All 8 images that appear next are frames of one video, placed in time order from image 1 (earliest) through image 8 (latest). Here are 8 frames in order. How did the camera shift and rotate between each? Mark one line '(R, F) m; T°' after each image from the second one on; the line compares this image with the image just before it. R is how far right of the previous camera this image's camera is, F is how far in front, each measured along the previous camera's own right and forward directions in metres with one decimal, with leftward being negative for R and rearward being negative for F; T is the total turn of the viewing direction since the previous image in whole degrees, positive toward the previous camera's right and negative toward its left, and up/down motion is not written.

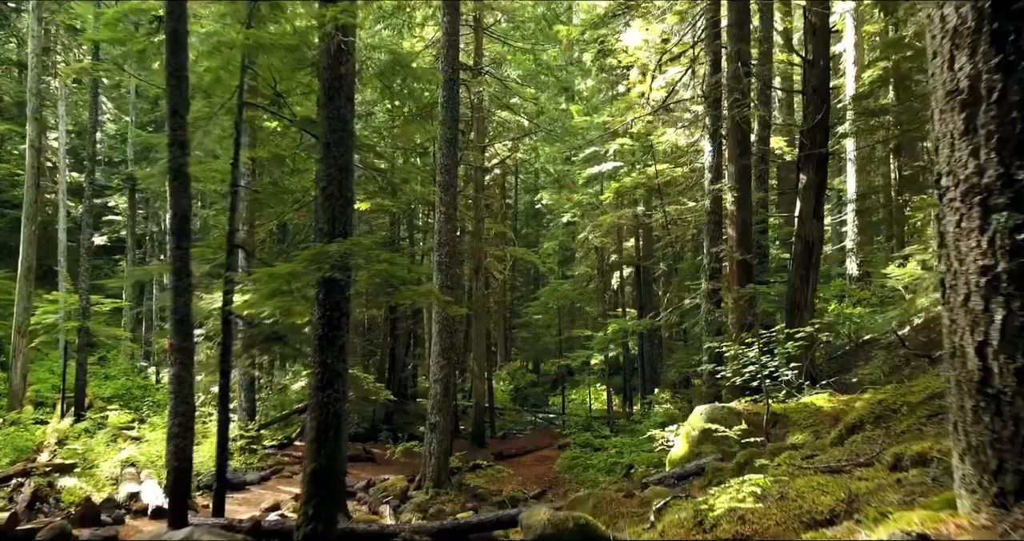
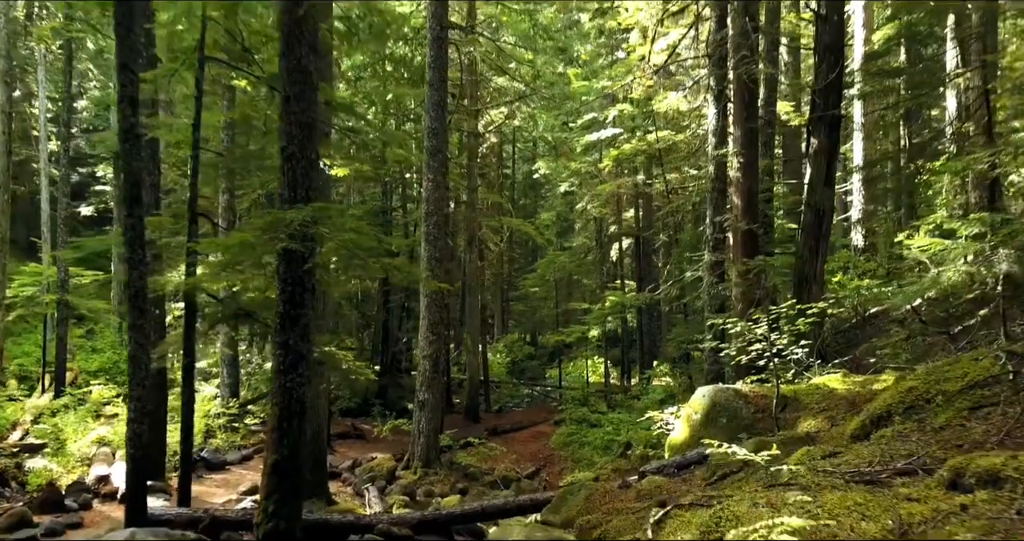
(+0.1, +0.7) m; 0°
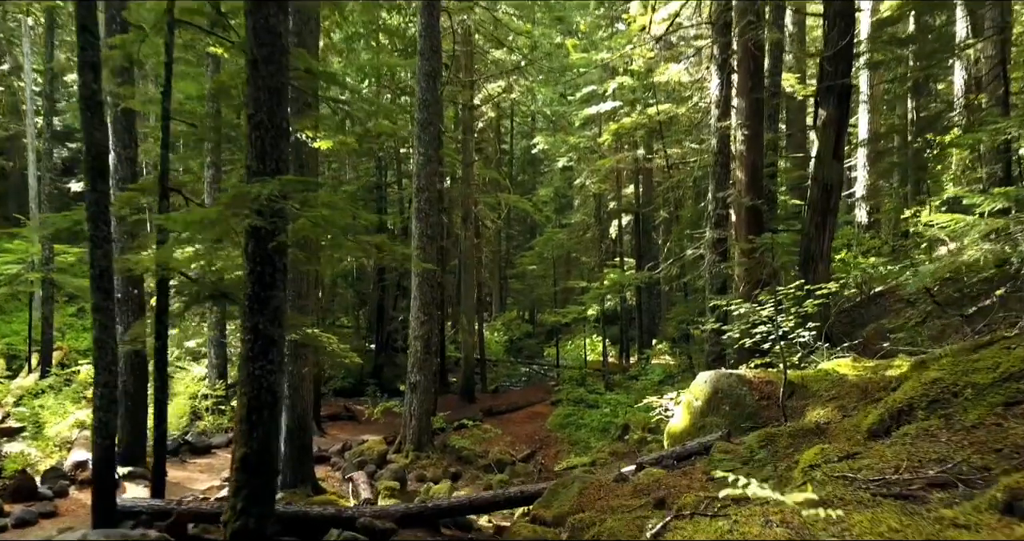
(+0.1, +0.4) m; 0°
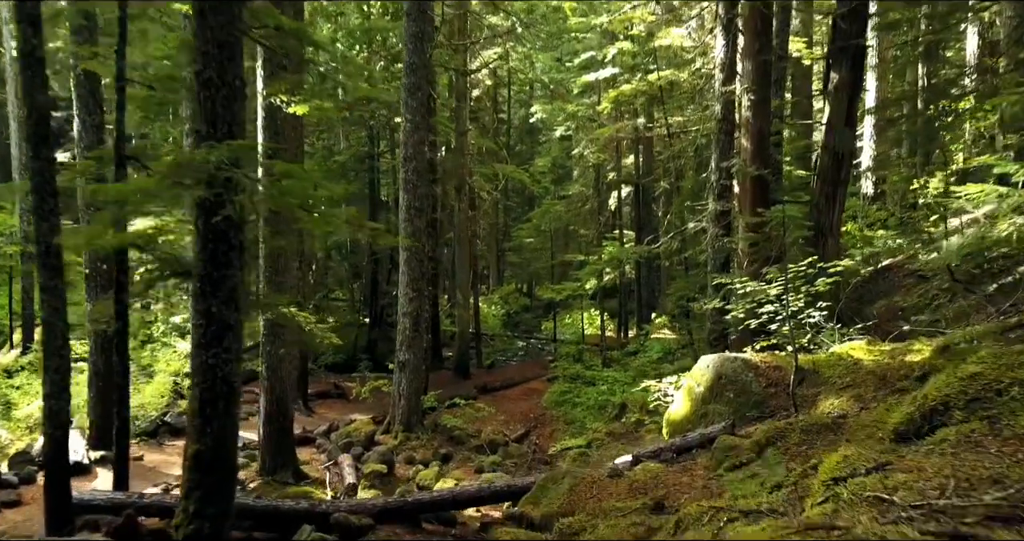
(+0.1, +0.5) m; 0°
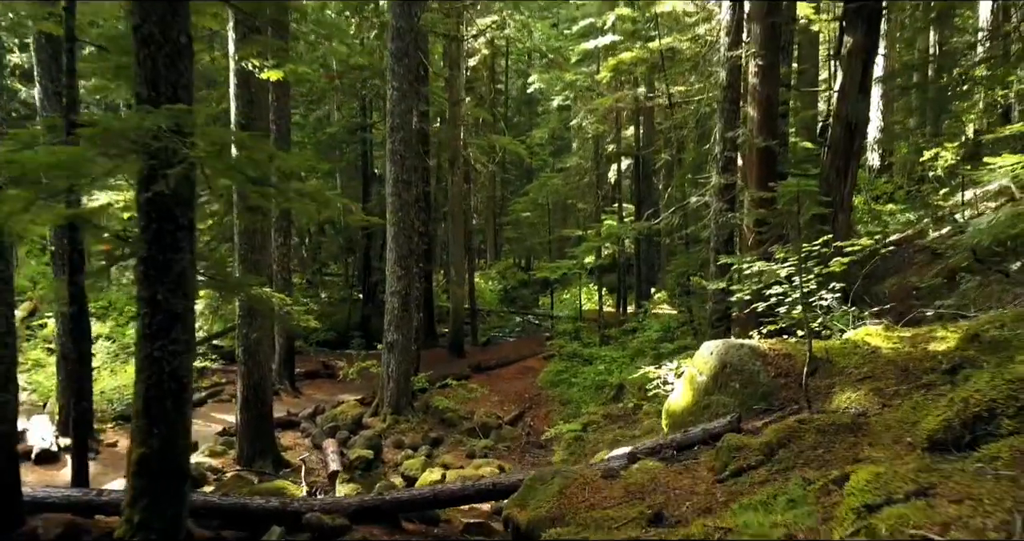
(+0.1, +0.5) m; 0°
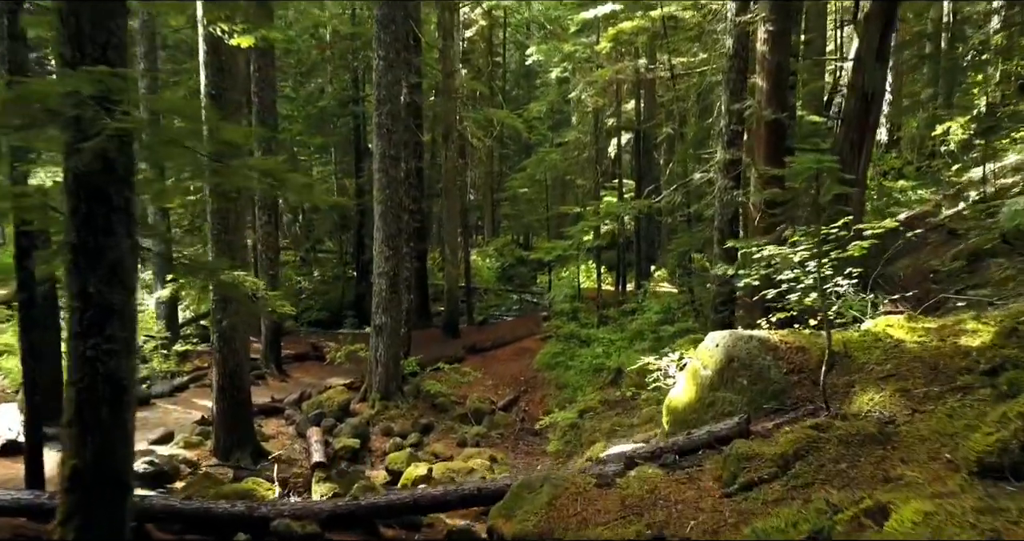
(+0.1, +0.5) m; 0°
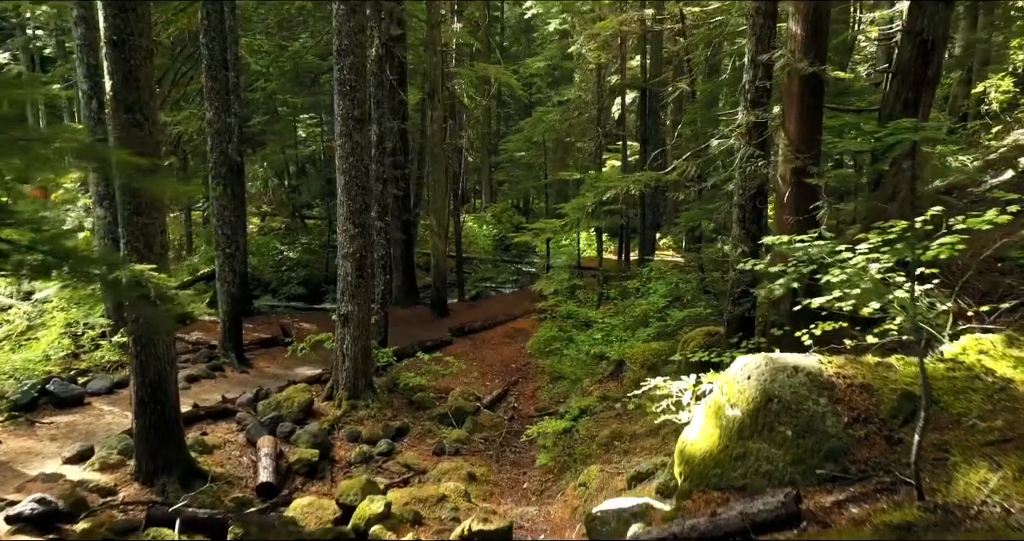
(+0.2, +1.4) m; 0°
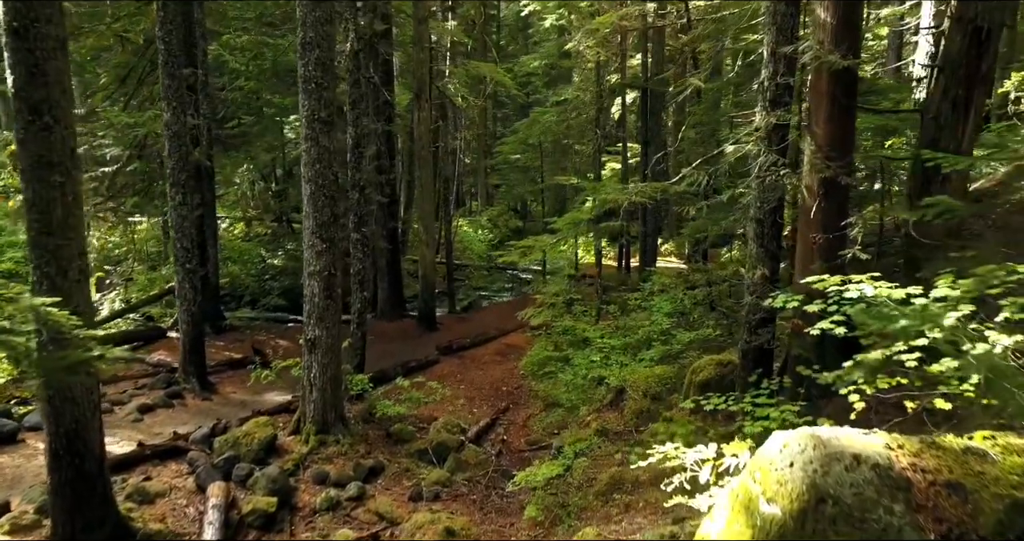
(+0.1, +1.0) m; 0°
